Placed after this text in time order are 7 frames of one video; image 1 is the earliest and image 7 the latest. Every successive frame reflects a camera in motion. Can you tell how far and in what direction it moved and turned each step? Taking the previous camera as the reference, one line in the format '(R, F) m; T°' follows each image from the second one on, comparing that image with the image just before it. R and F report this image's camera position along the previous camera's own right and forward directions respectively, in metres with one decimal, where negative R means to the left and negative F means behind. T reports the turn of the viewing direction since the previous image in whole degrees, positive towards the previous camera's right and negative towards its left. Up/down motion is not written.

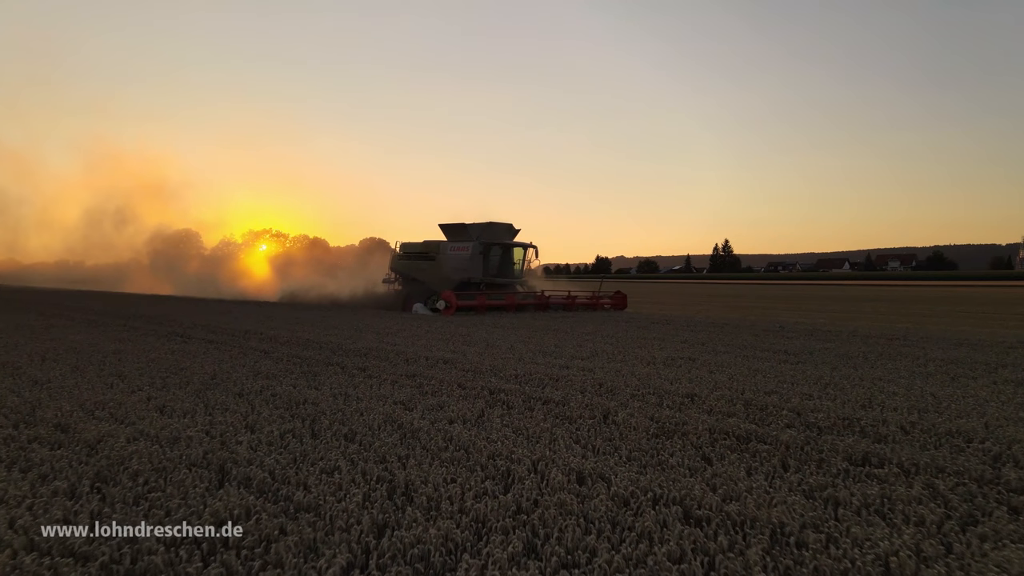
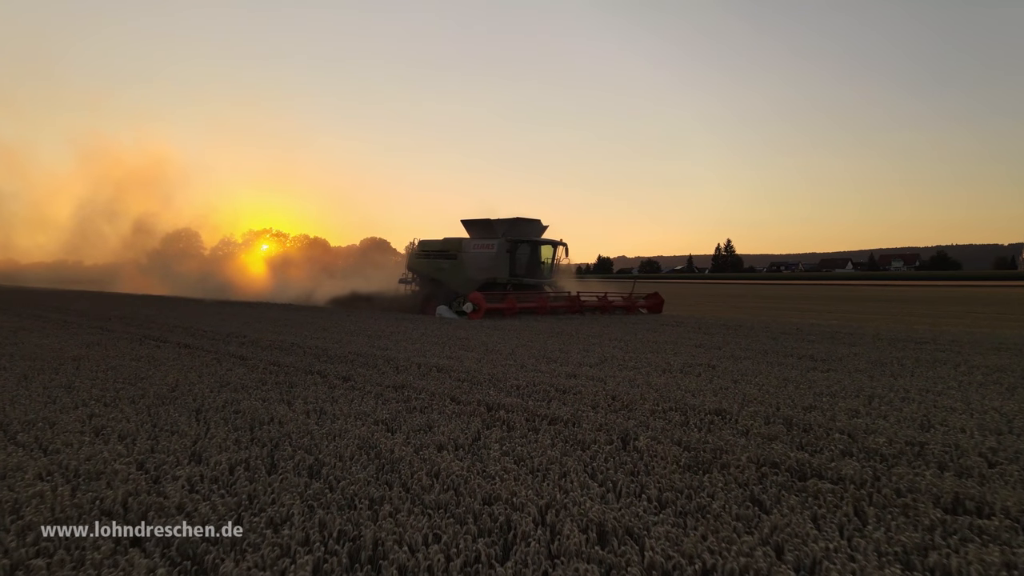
(0.0, +0.8) m; 0°
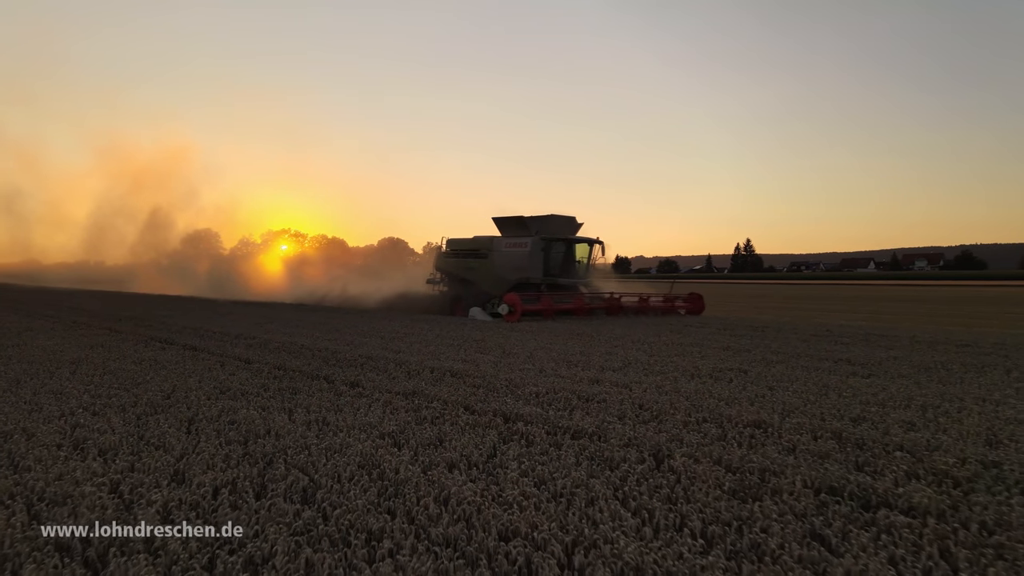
(0.0, +0.5) m; -2°
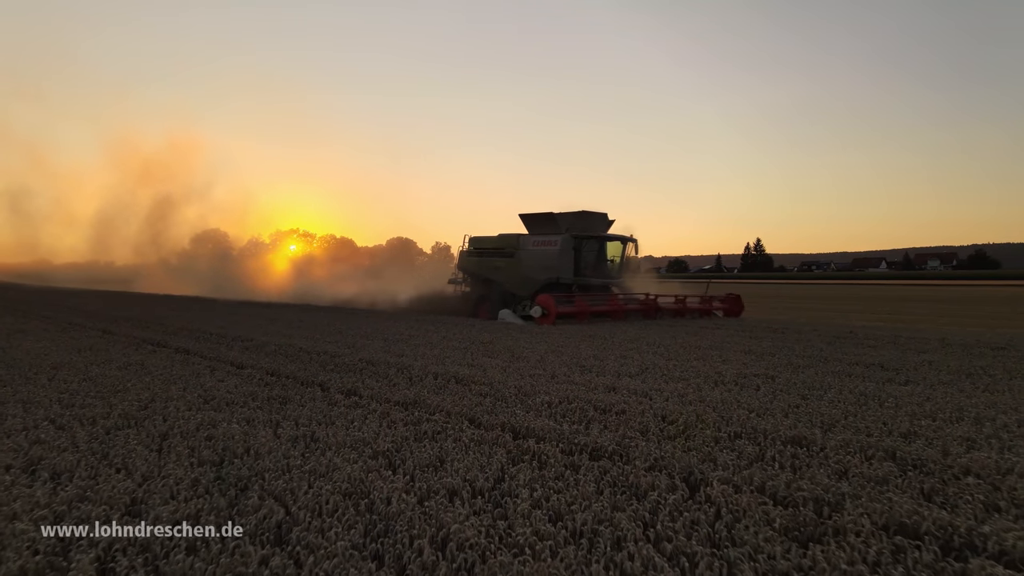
(0.0, +0.5) m; -1°
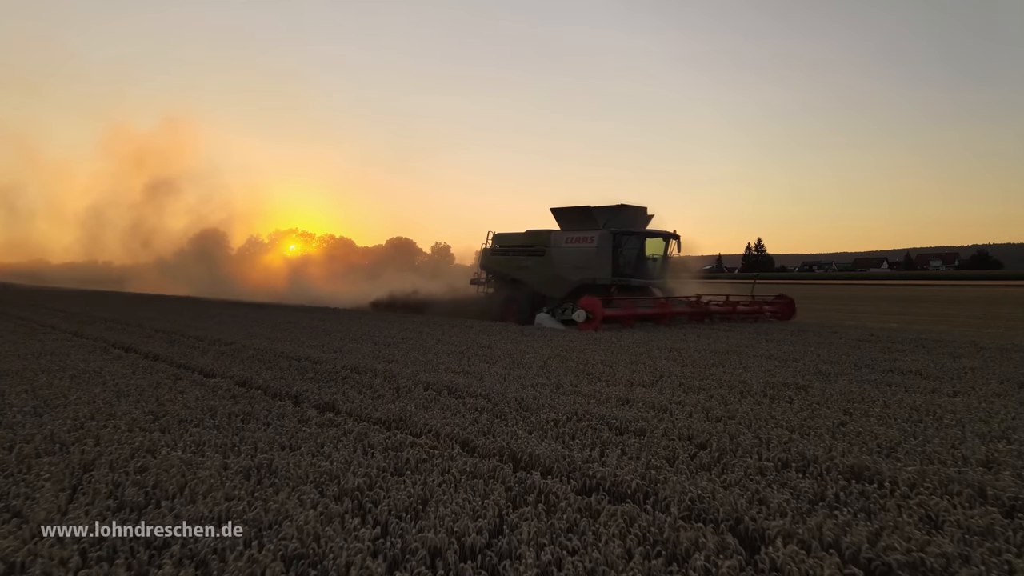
(0.0, +0.8) m; 0°
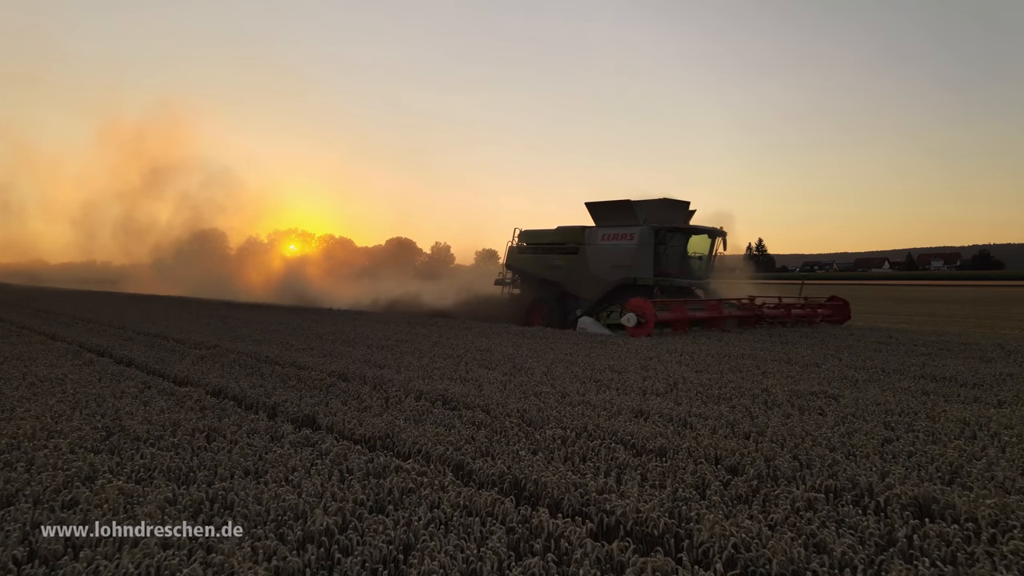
(0.0, +0.6) m; 0°
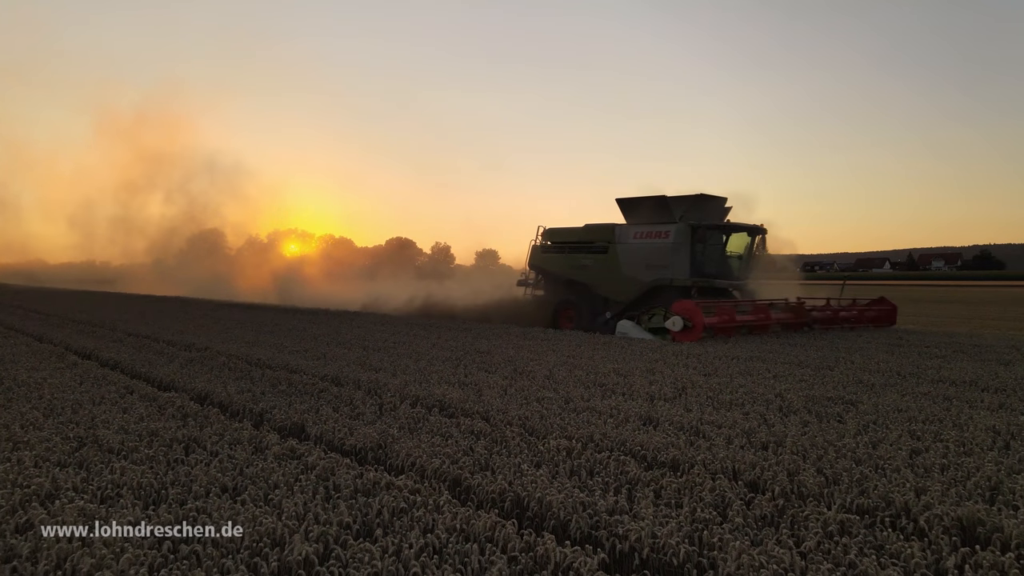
(0.0, +0.3) m; 0°
